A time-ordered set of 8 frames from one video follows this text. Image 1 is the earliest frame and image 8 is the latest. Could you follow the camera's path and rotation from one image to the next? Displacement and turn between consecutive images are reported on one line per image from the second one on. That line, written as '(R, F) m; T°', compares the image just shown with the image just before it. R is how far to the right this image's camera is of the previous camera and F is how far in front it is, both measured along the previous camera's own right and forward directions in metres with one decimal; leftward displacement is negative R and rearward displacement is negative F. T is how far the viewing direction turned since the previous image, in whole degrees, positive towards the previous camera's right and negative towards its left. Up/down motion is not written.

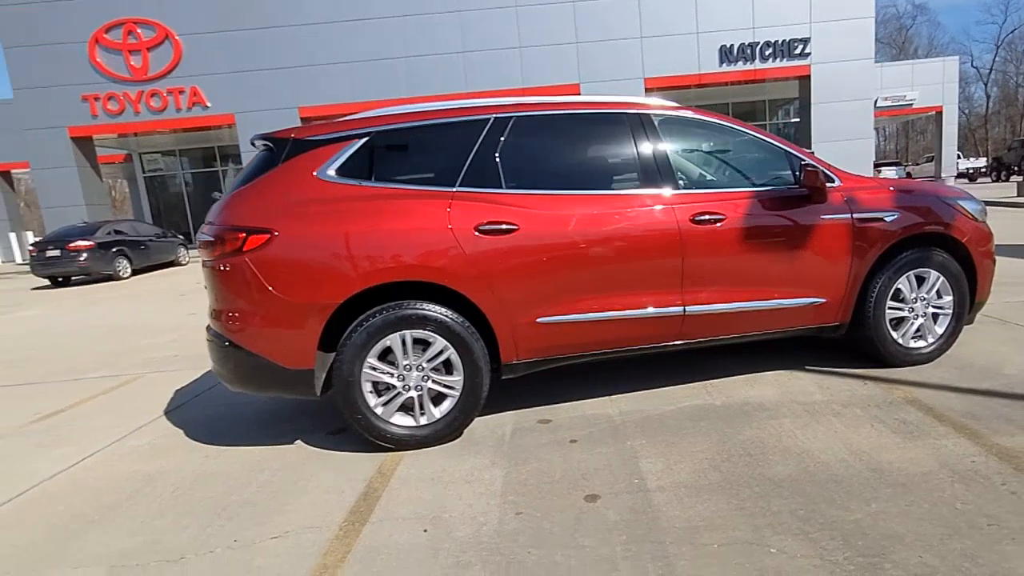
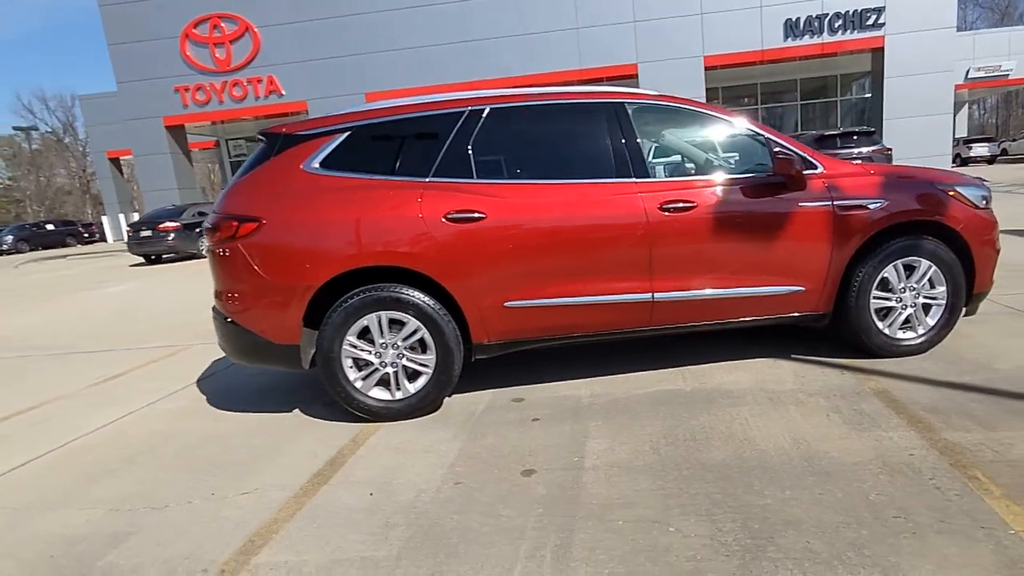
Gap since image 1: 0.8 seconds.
(+0.7, -0.2) m; -7°
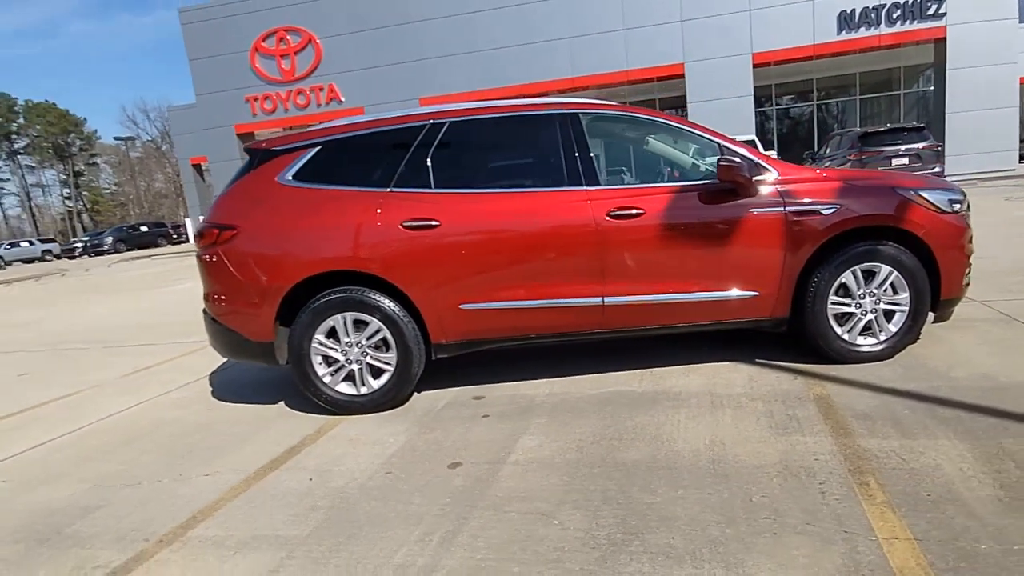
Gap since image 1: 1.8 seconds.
(+0.8, -0.2) m; -7°
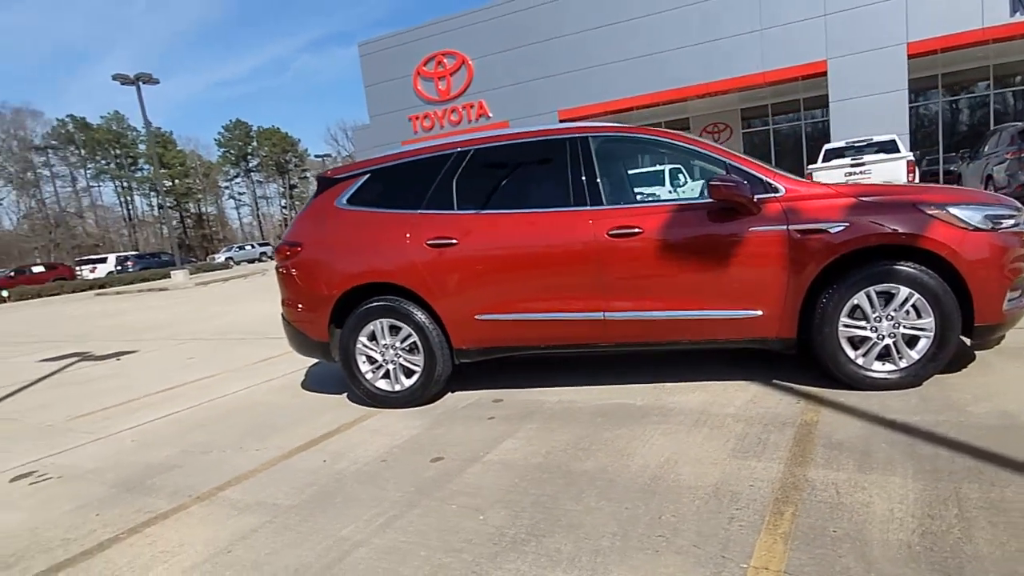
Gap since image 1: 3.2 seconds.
(+1.1, -0.2) m; -15°
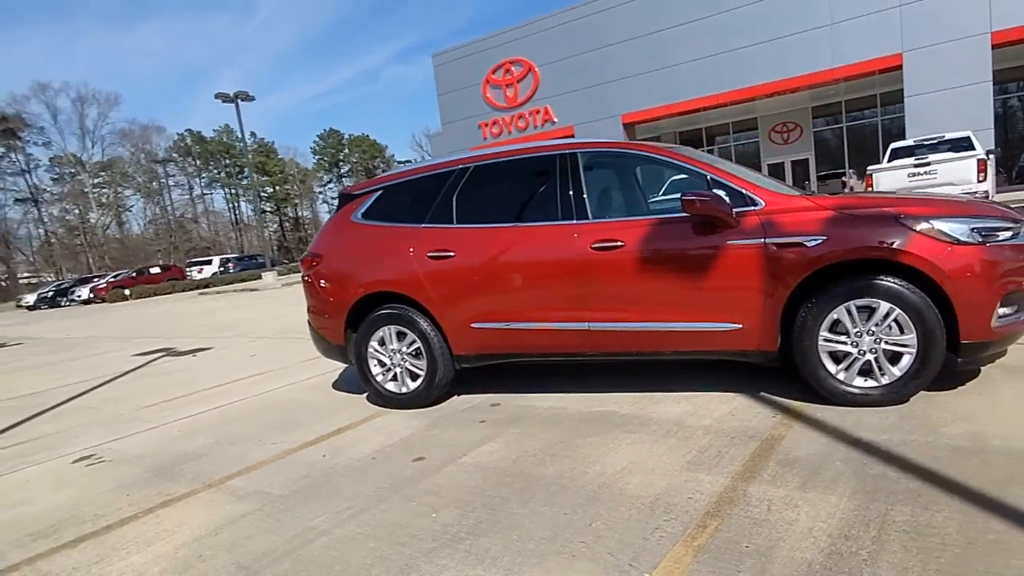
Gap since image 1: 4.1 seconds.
(+0.7, -0.1) m; -8°
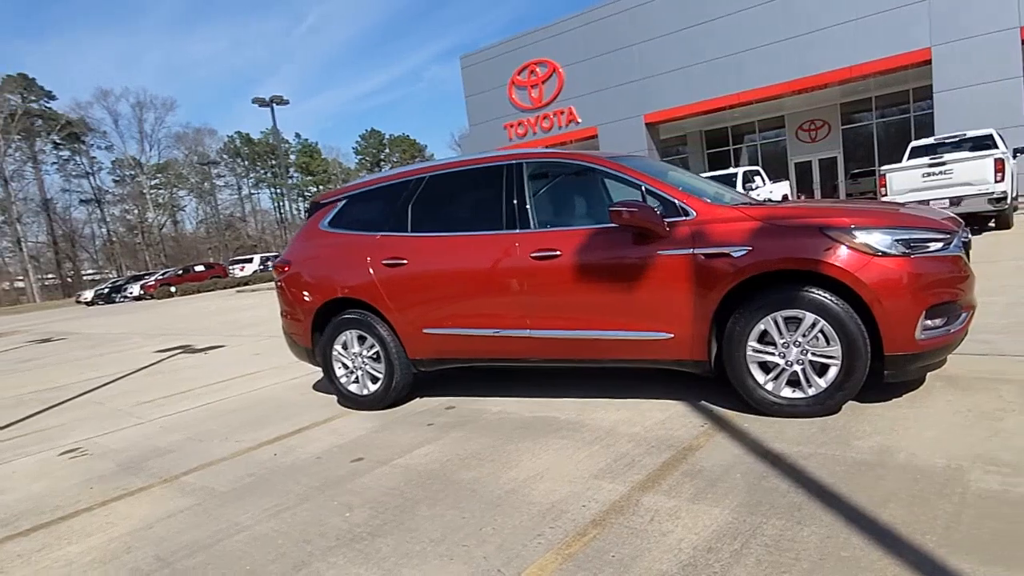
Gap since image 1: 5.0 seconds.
(+0.7, -0.1) m; -4°
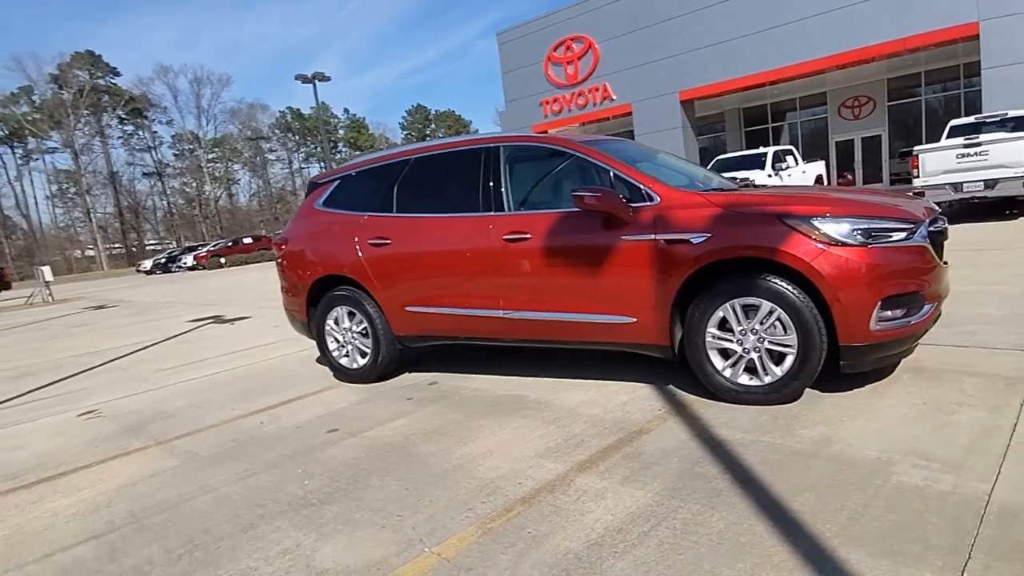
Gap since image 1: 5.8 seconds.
(+0.5, -0.1) m; -4°
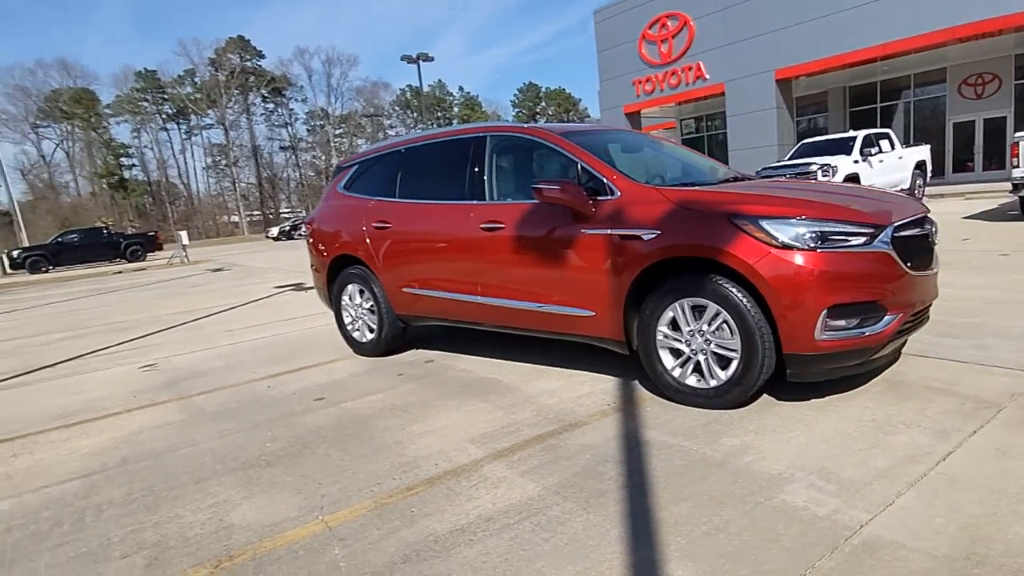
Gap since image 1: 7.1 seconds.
(+0.9, 0.0) m; -10°
